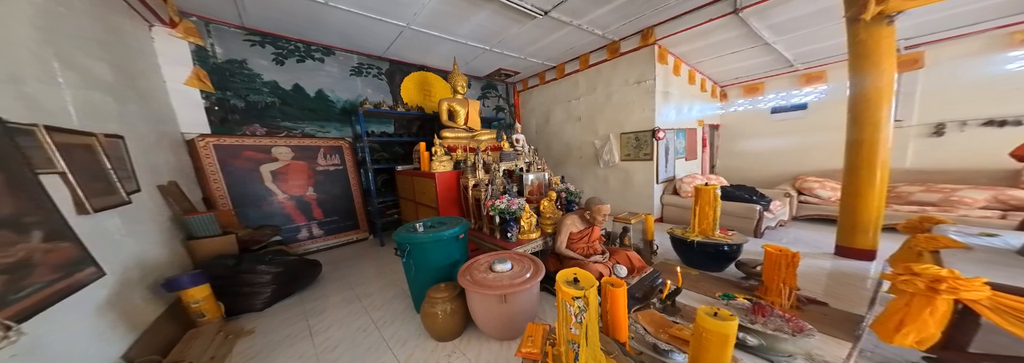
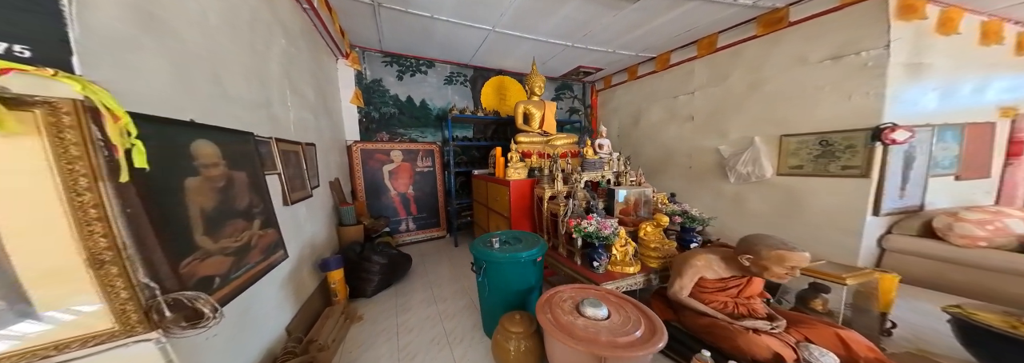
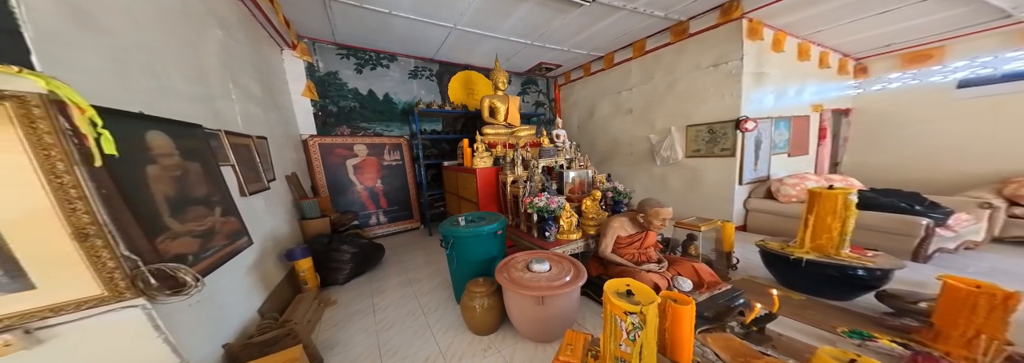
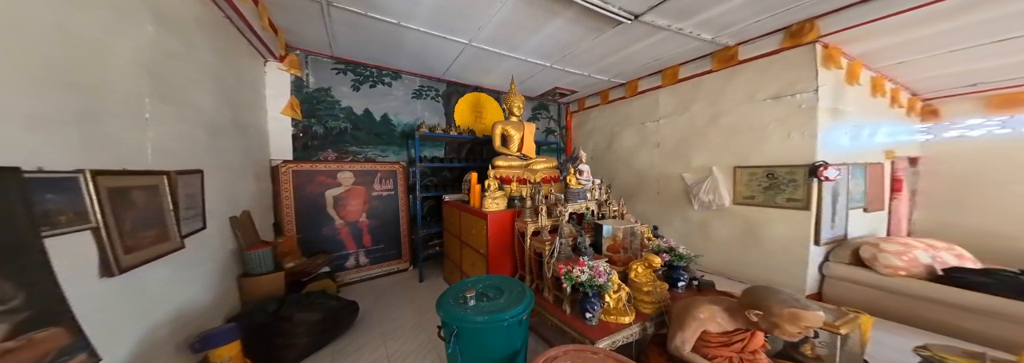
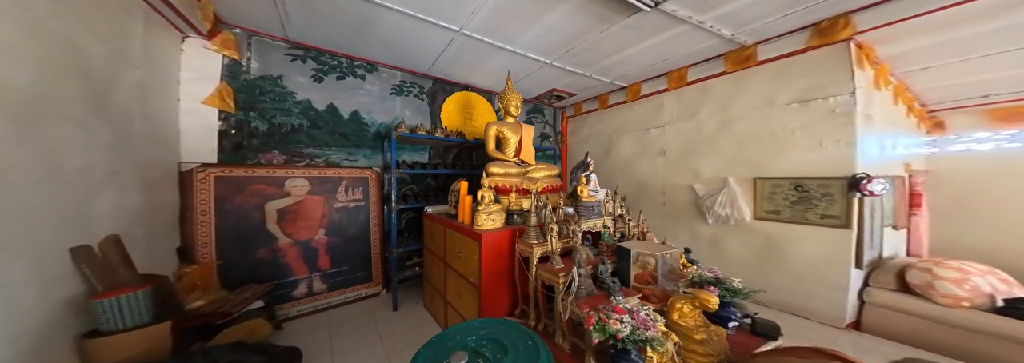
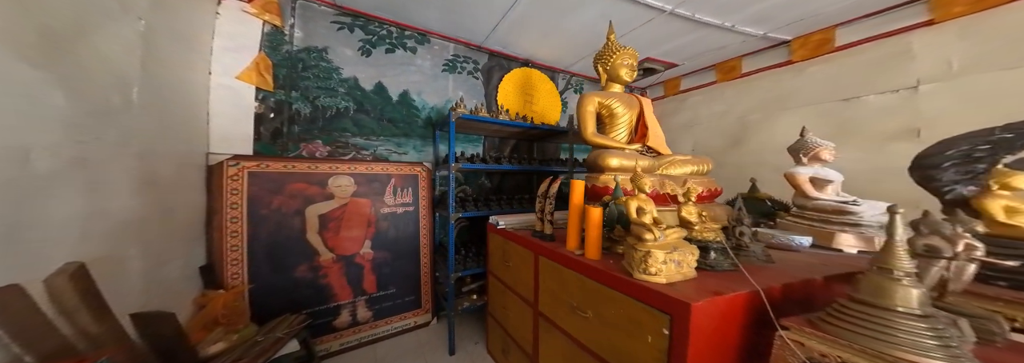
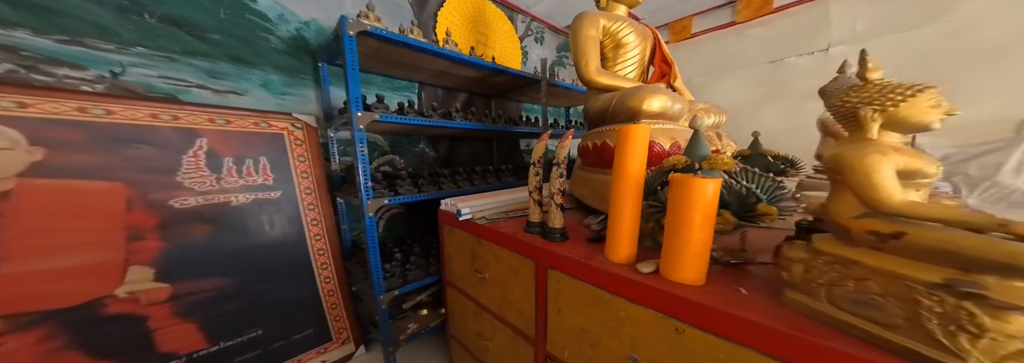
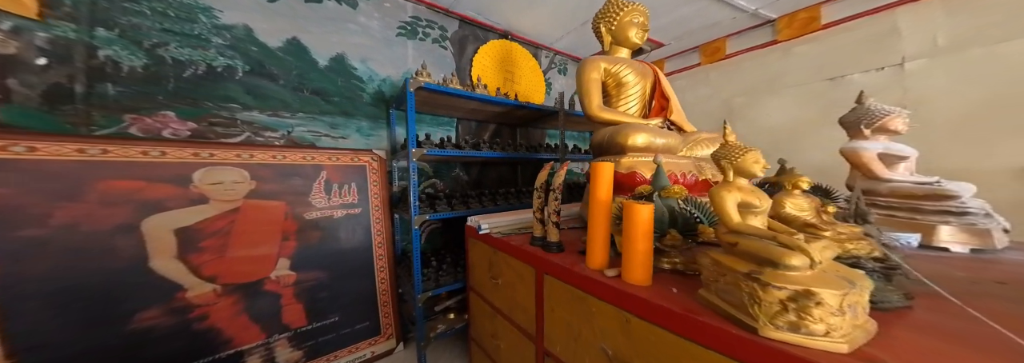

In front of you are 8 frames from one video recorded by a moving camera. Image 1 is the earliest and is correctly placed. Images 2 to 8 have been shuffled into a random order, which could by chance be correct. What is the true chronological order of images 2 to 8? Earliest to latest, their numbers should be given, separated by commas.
3, 2, 4, 5, 6, 8, 7
